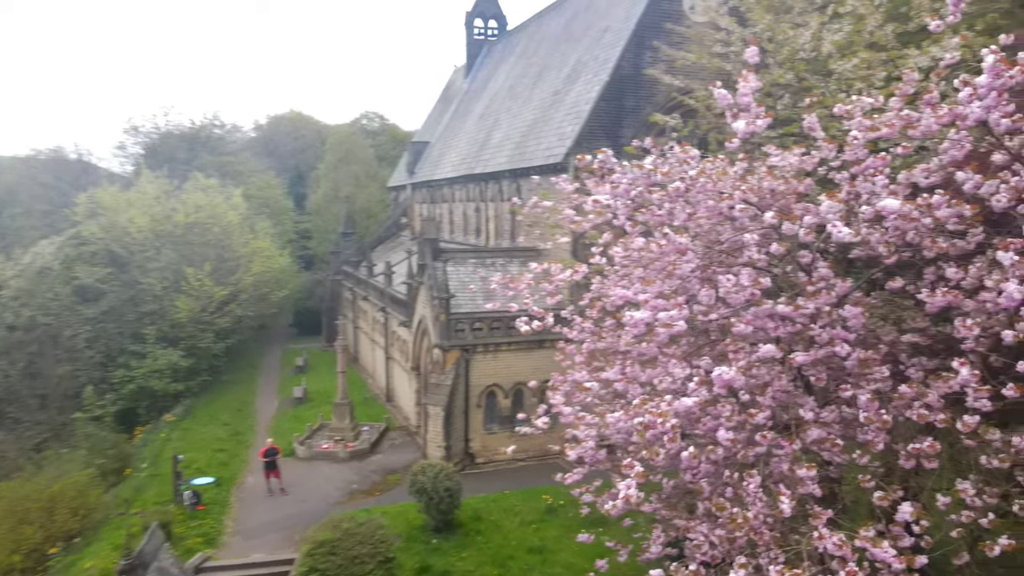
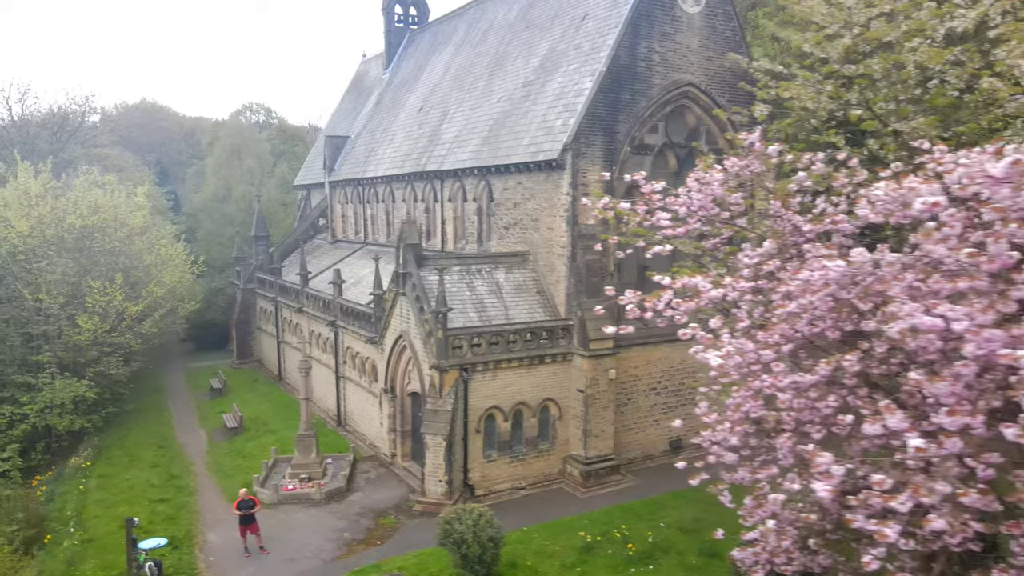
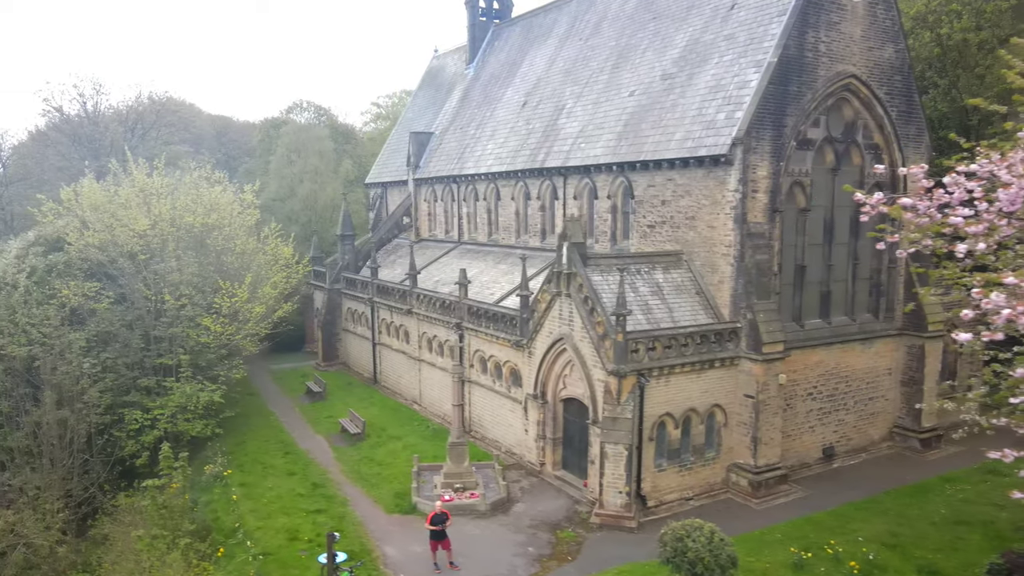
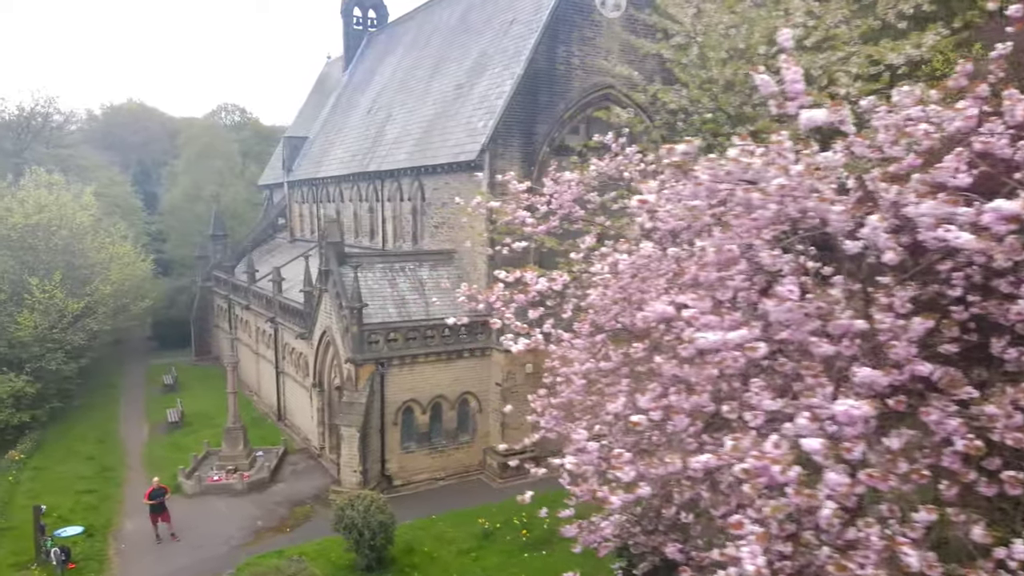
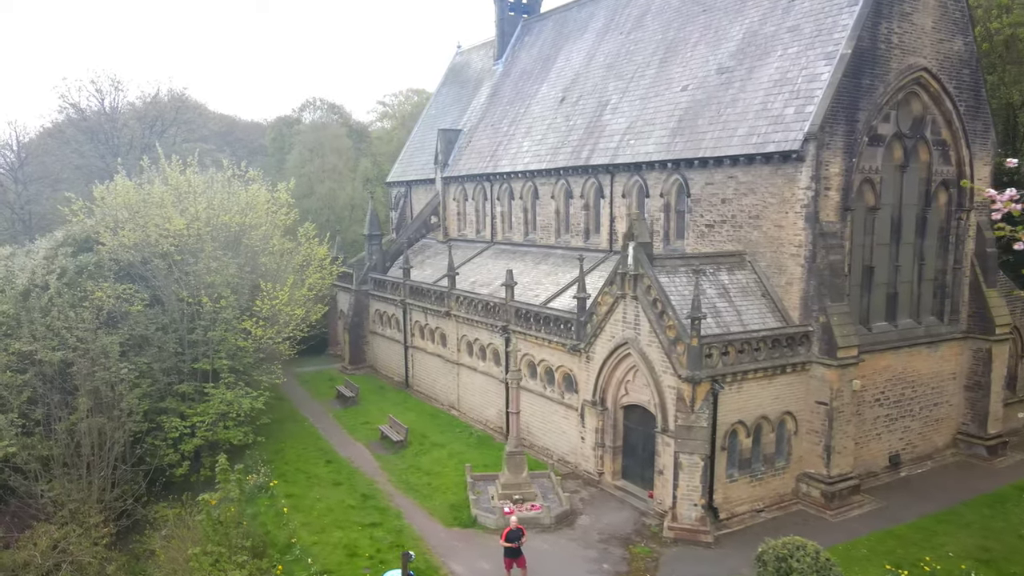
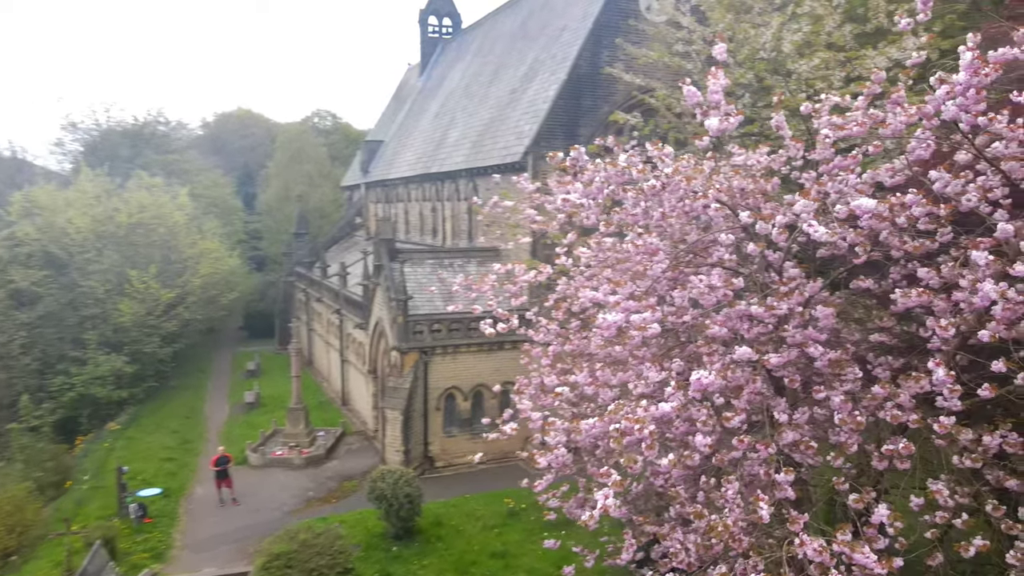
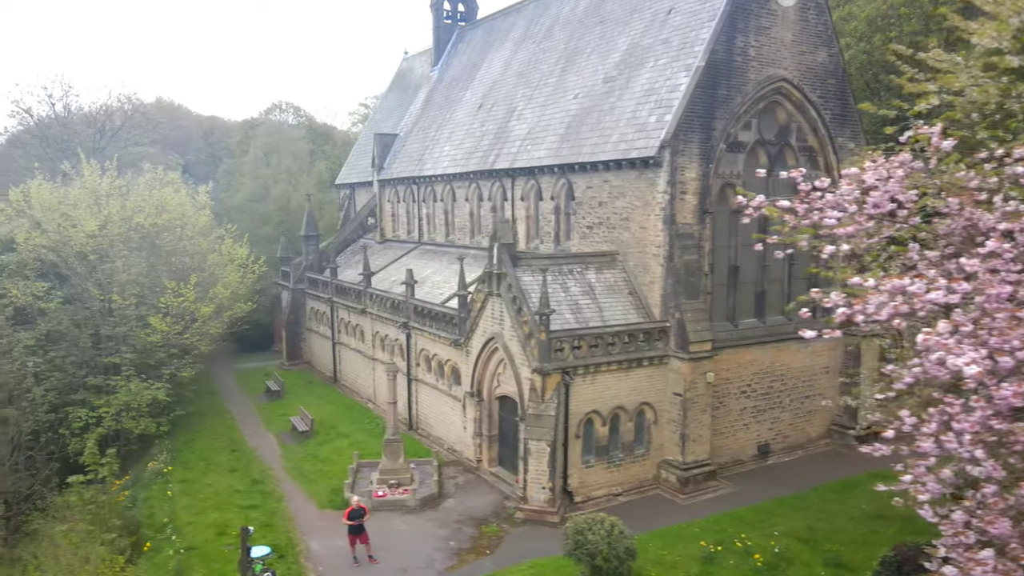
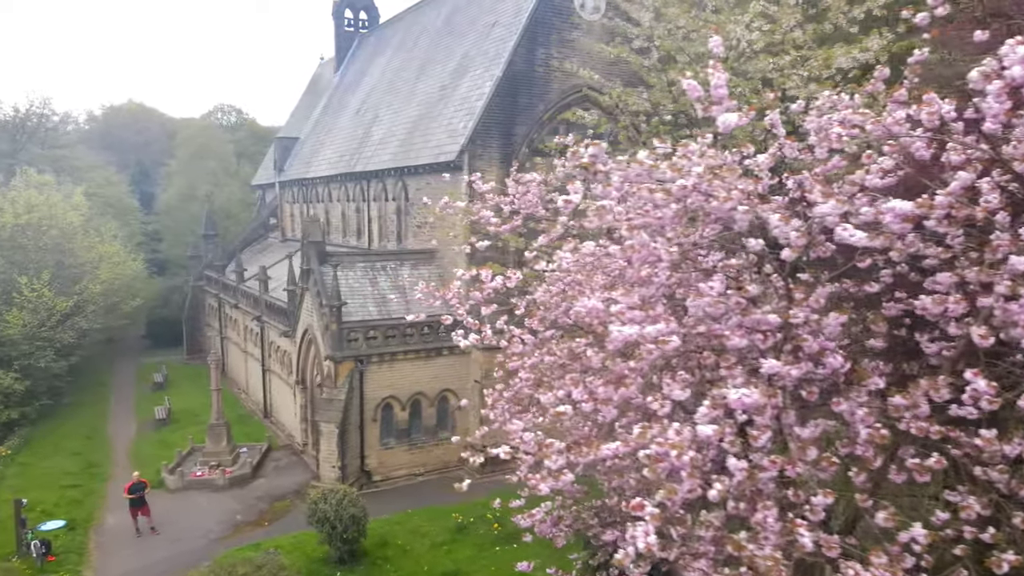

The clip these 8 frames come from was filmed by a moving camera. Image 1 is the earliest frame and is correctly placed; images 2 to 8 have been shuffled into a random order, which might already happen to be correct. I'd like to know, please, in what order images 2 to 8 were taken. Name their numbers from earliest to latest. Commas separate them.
6, 8, 4, 2, 7, 3, 5
